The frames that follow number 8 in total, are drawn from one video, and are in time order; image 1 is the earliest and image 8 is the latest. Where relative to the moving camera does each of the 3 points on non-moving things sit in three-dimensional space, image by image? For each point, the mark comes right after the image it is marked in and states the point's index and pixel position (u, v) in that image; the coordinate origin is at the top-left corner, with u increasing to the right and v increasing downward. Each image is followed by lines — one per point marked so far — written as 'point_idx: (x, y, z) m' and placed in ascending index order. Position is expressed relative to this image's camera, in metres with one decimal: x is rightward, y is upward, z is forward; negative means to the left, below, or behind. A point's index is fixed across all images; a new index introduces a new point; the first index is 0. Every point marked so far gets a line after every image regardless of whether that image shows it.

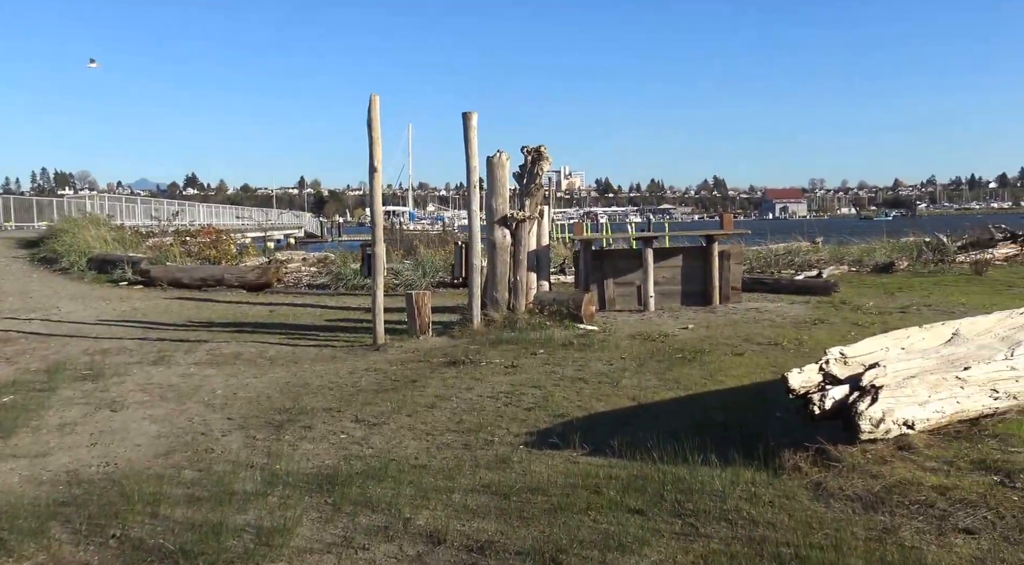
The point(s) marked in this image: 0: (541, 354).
0: (+0.3, -0.8, +10.5) m
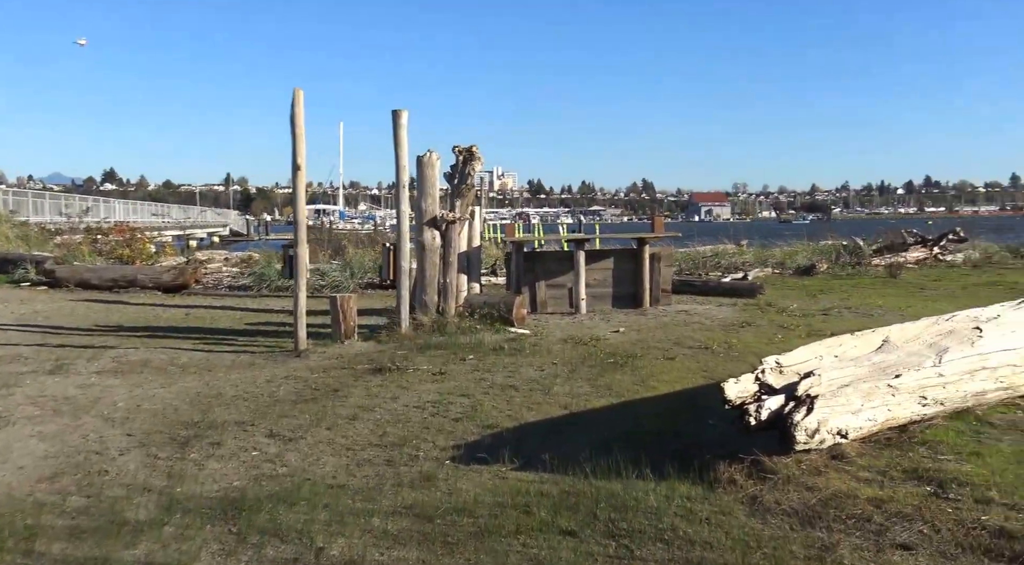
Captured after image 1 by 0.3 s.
0: (-0.4, -0.8, +10.2) m
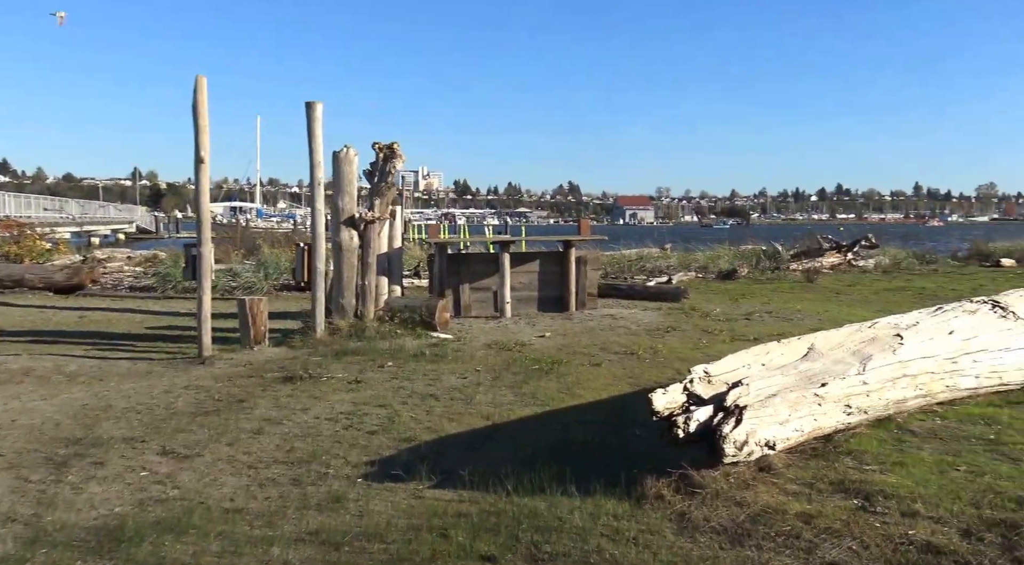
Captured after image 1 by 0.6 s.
0: (-1.2, -0.8, +9.8) m
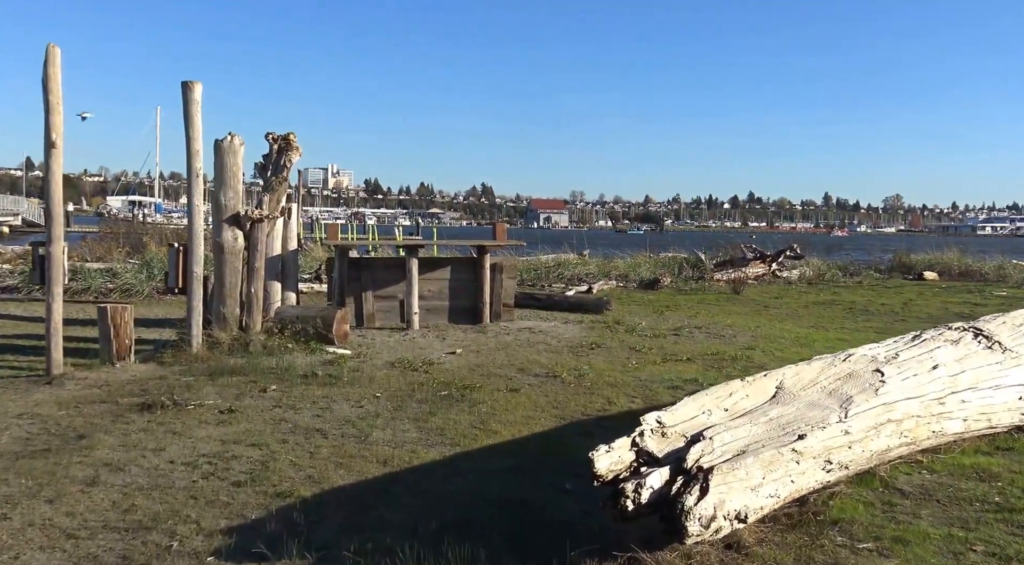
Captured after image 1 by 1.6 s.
0: (-2.0, -0.9, +8.3) m
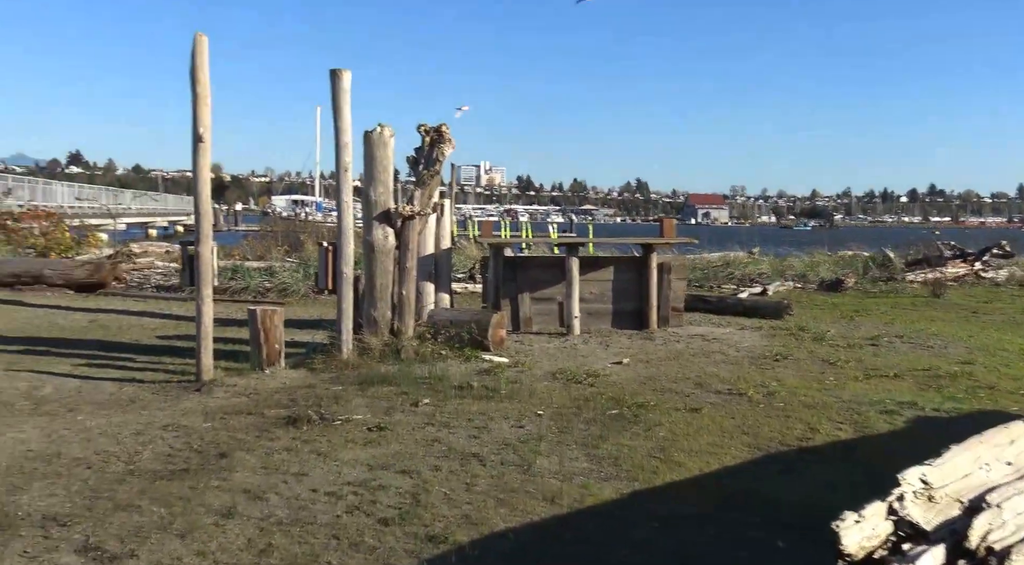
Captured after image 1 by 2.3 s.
0: (-0.7, -0.9, +7.6) m
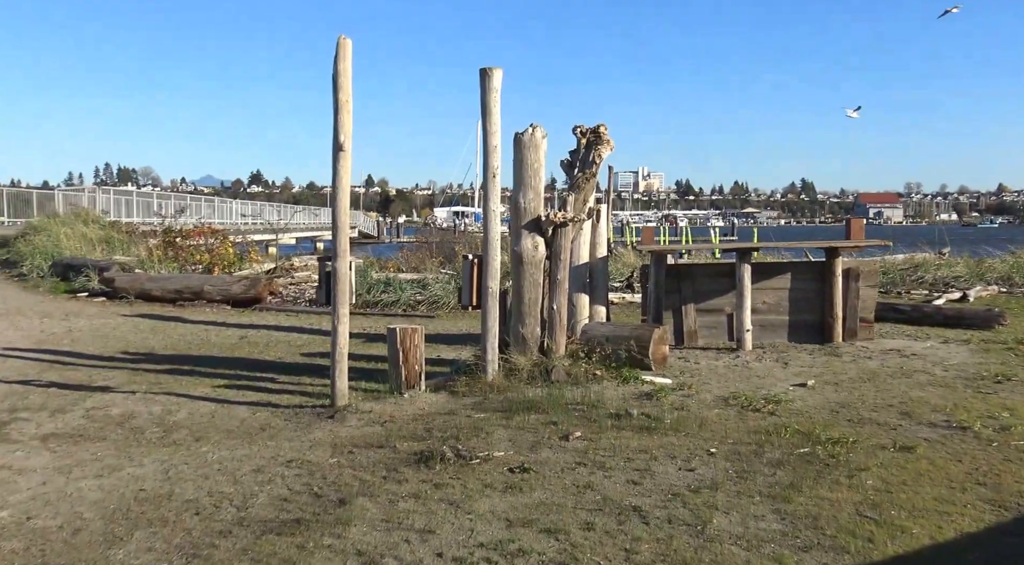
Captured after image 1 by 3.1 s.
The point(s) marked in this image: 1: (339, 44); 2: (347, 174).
0: (+0.4, -1.0, +6.5) m
1: (-1.5, +2.0, +8.0) m
2: (-1.4, +0.9, +8.0) m
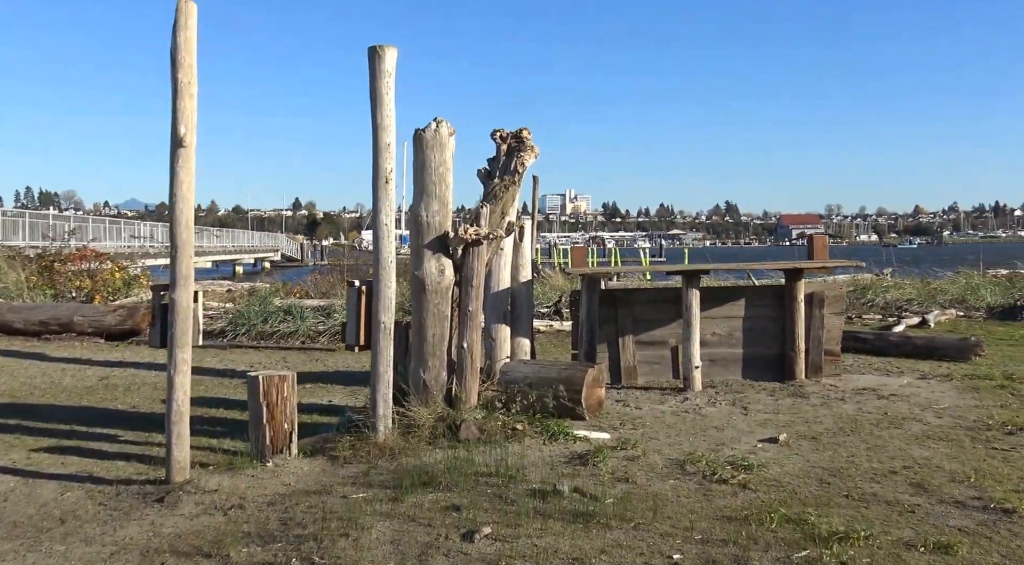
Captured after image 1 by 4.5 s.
0: (-0.1, -1.2, +4.7) m
1: (-2.2, +1.7, +6.1) m
2: (-2.1, +0.7, +6.1) m
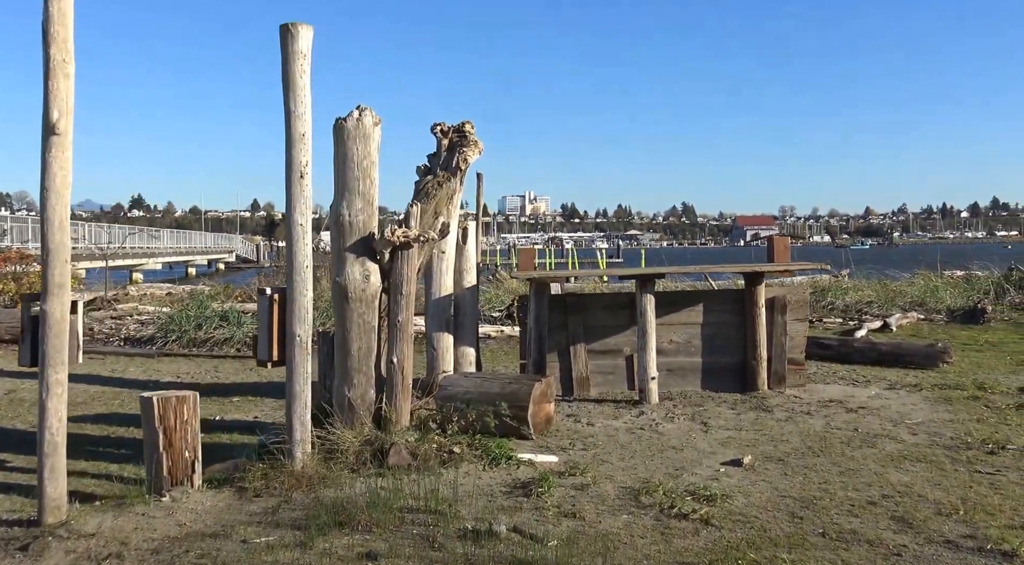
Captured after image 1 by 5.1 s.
0: (-0.4, -1.3, +4.0) m
1: (-2.6, +1.7, +5.3) m
2: (-2.4, +0.6, +5.3) m
